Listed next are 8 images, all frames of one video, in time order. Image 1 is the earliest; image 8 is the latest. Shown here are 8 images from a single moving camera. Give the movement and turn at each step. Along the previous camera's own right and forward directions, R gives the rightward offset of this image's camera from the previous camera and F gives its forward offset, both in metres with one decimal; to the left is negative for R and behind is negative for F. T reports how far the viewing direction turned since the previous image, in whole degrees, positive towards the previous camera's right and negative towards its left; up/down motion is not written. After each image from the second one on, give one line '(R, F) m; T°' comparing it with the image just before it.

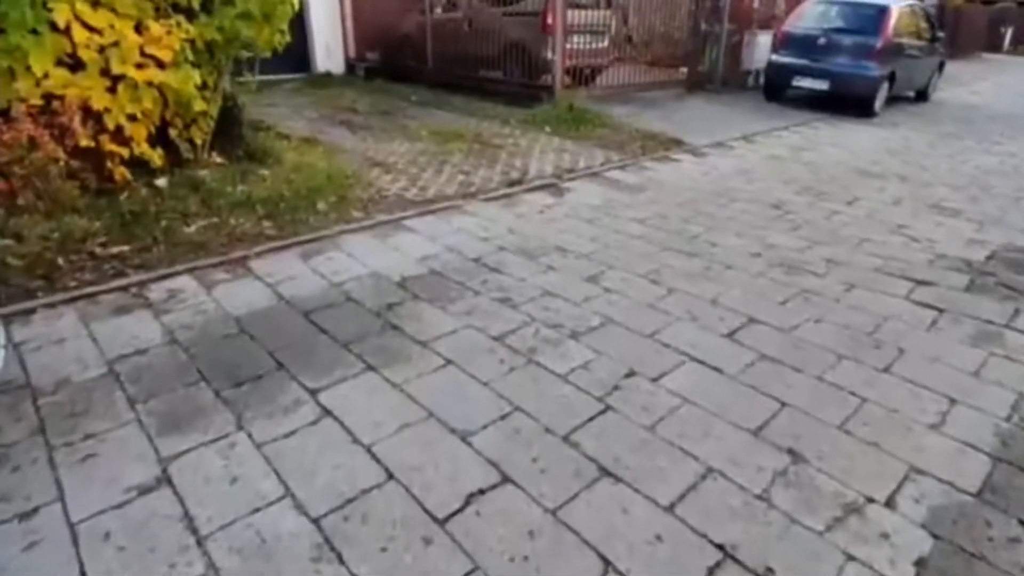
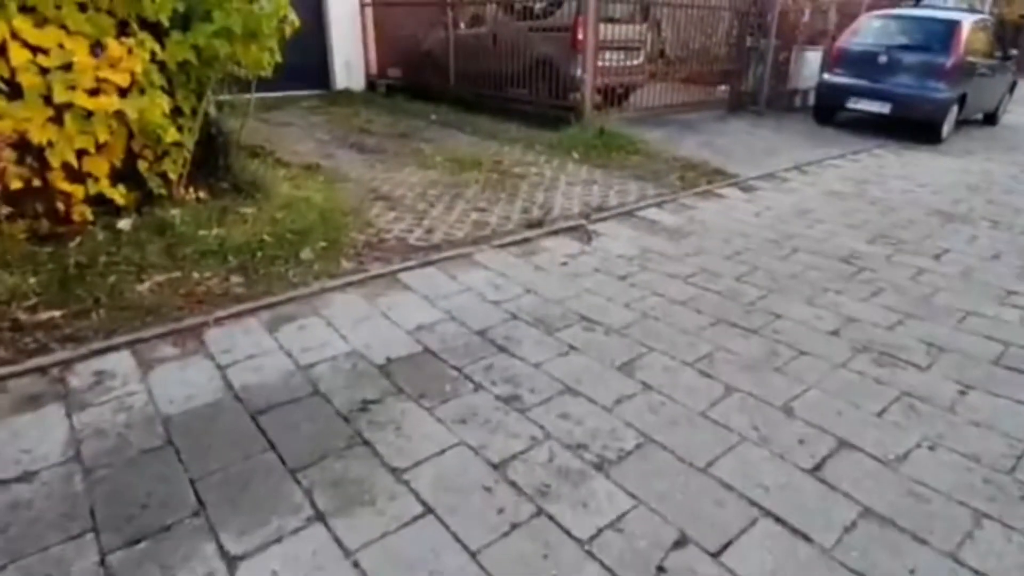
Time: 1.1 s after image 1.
(+0.1, +0.8) m; -3°
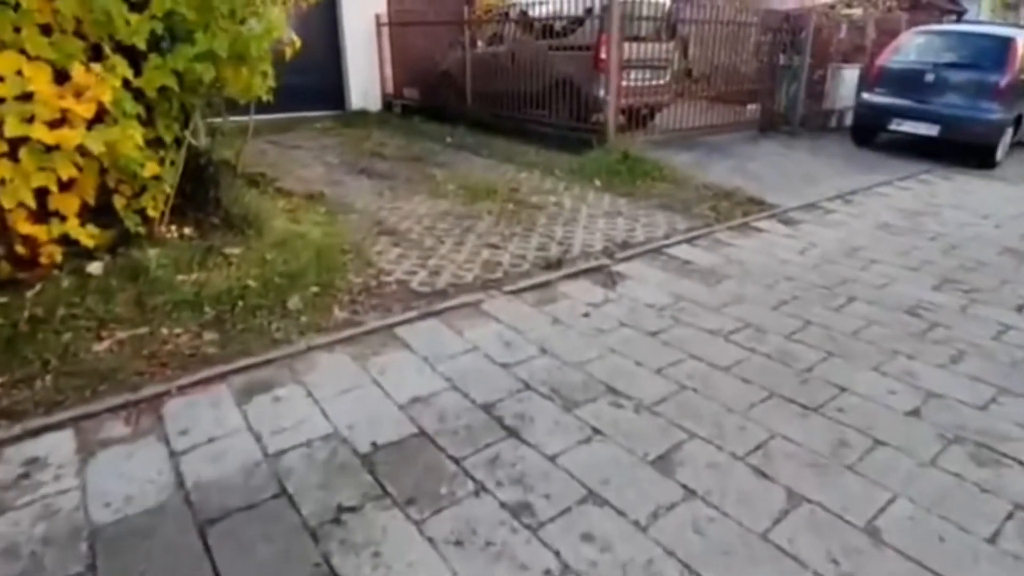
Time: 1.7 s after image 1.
(0.0, +0.5) m; -2°
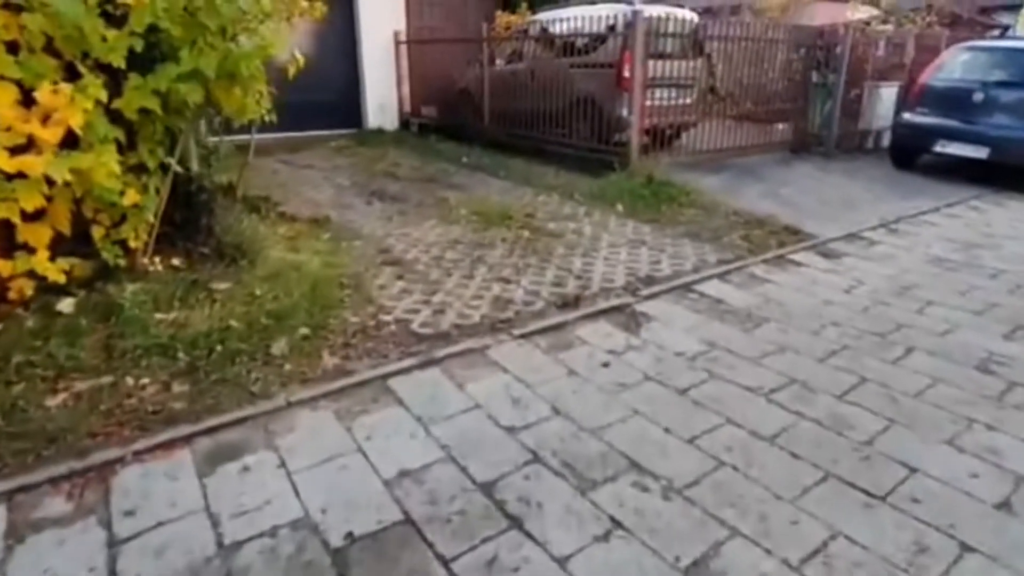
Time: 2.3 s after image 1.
(+0.1, +0.4) m; -2°
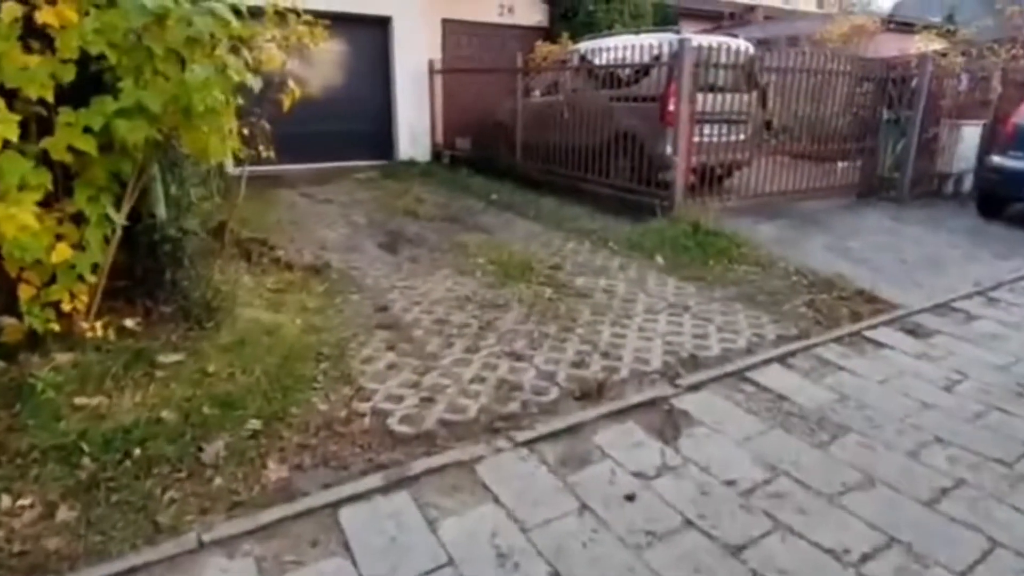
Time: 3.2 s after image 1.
(+0.2, +0.8) m; -4°
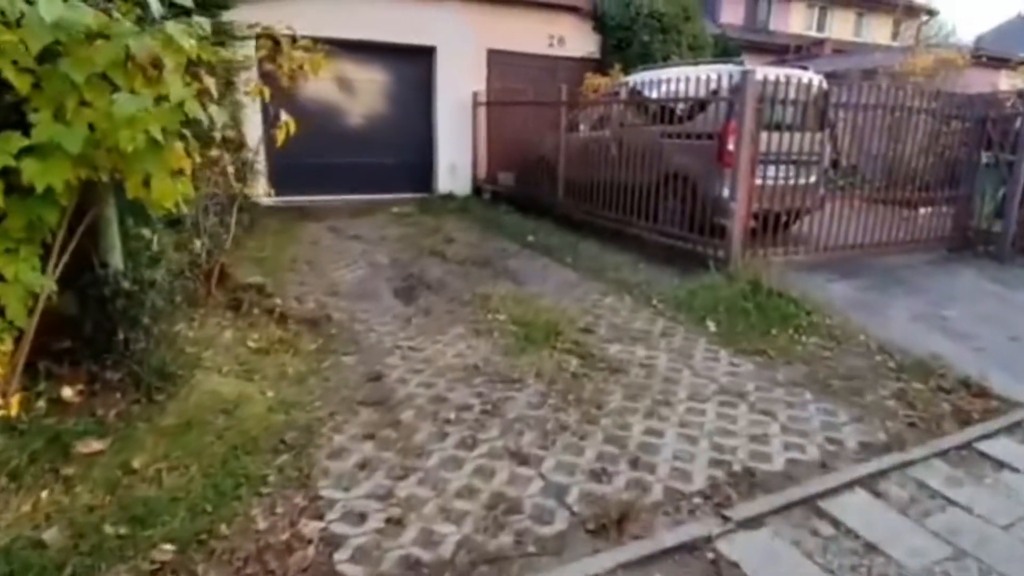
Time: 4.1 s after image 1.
(+0.2, +0.7) m; -5°
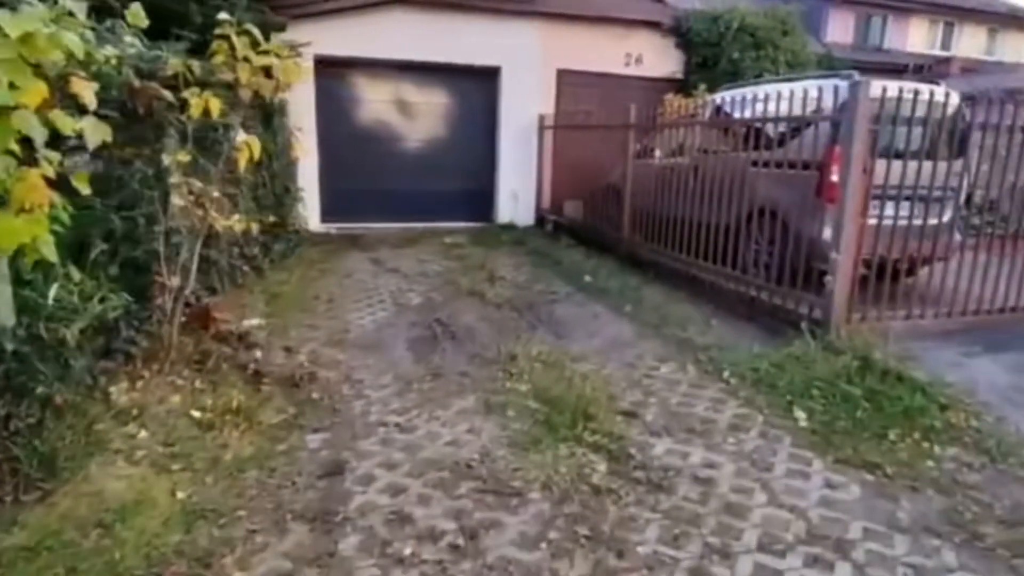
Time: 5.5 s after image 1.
(+0.4, +1.0) m; -8°
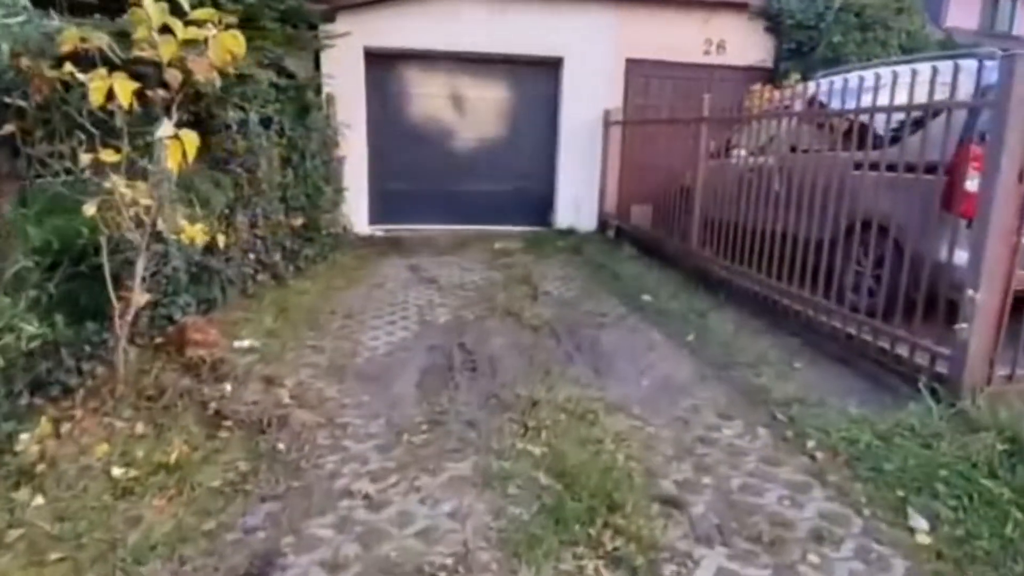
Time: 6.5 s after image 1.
(+0.3, +0.9) m; -7°
